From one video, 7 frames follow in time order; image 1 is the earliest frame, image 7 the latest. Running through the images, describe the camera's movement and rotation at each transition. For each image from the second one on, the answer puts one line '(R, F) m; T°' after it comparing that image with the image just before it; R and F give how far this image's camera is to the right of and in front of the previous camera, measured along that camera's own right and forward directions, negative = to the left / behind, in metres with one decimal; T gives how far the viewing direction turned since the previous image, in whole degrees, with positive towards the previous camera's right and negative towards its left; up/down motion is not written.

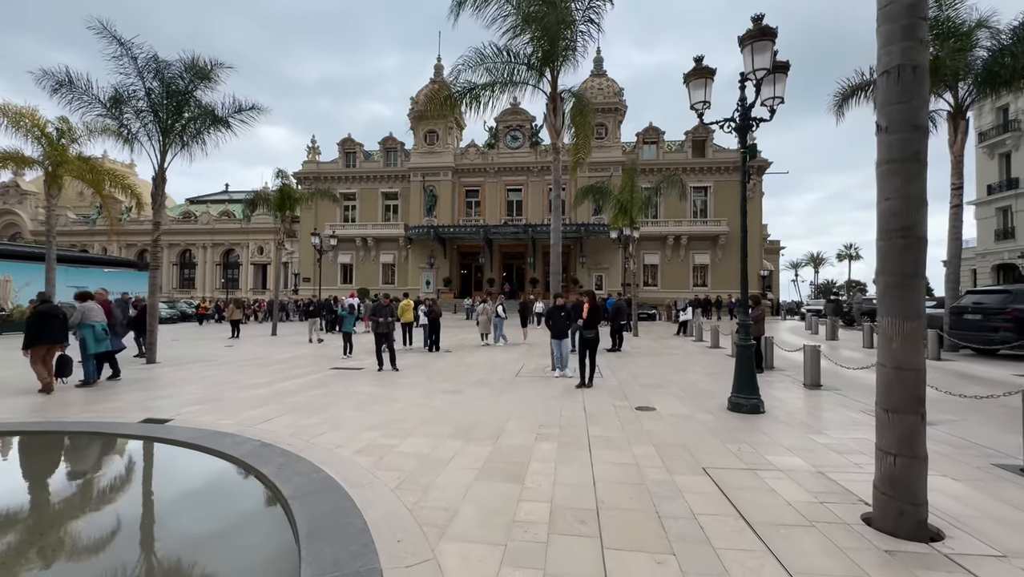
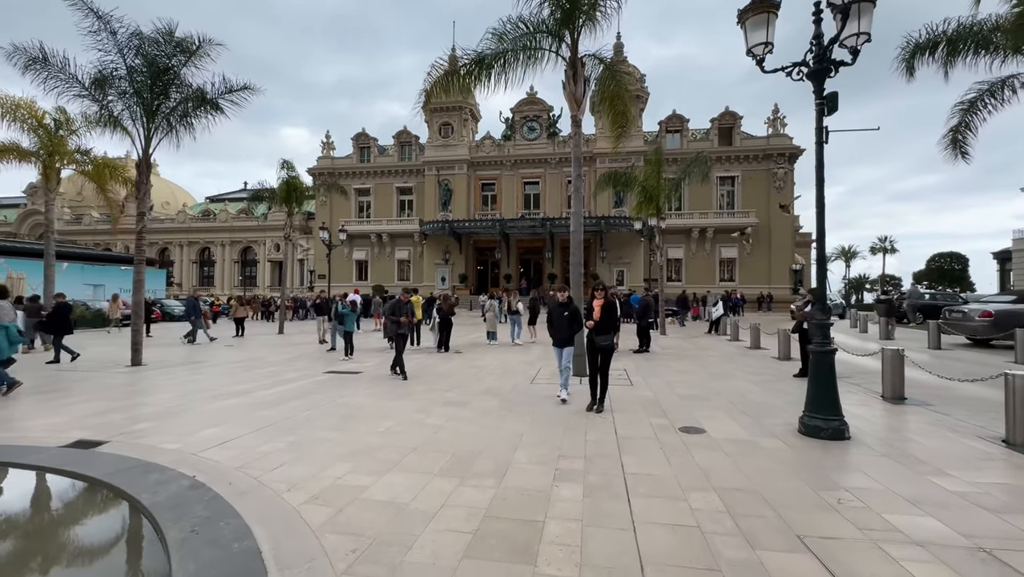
(+0.1, +1.4) m; -2°
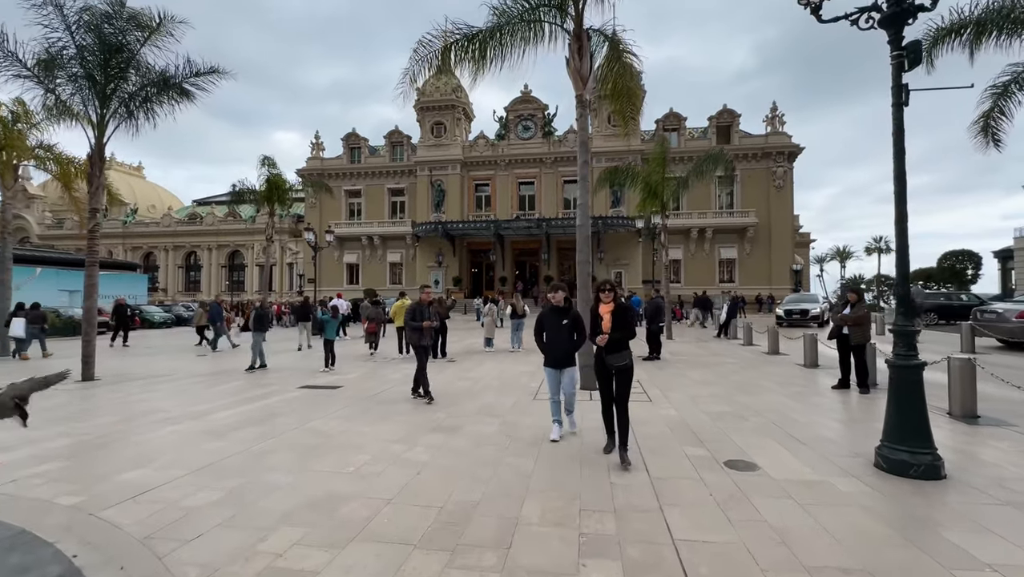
(-0.1, +1.2) m; +1°
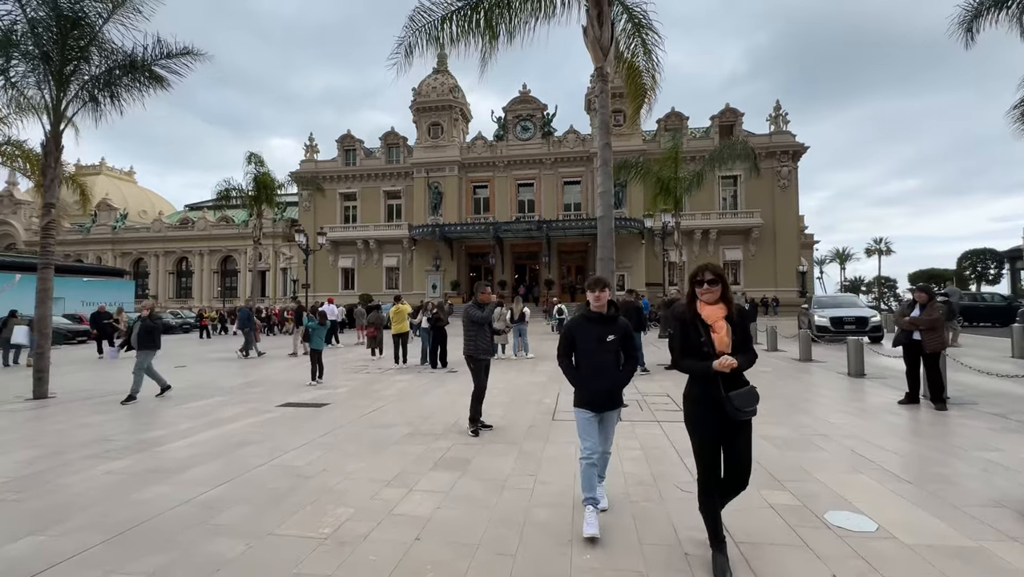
(-0.3, +1.2) m; 0°
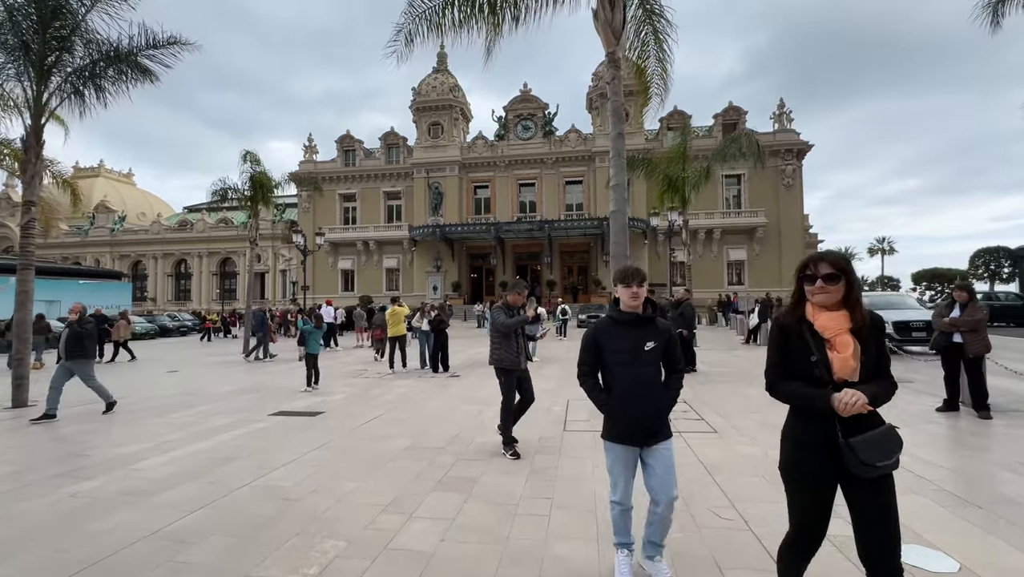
(-0.1, +0.5) m; 0°
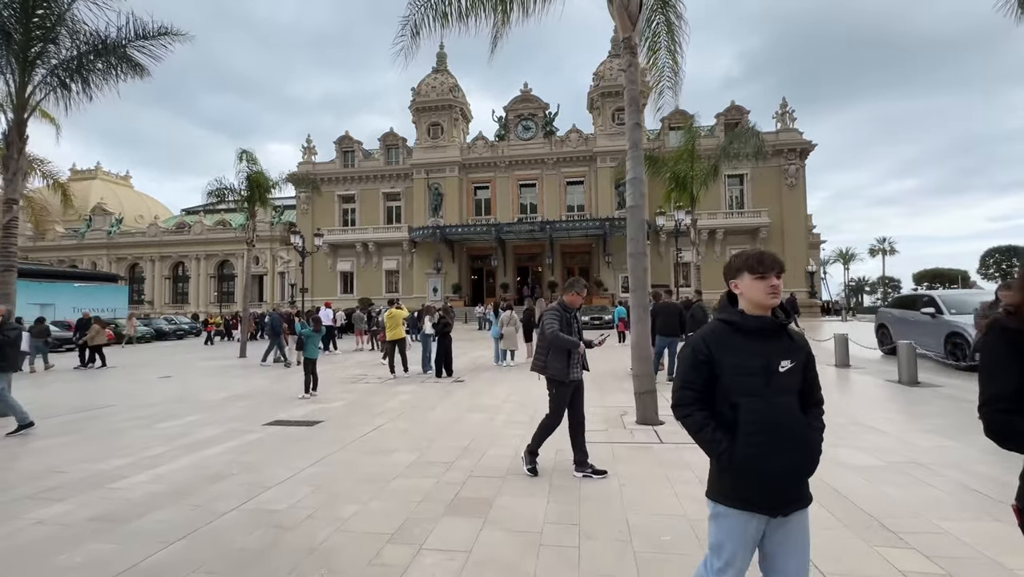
(-0.2, +0.5) m; 0°
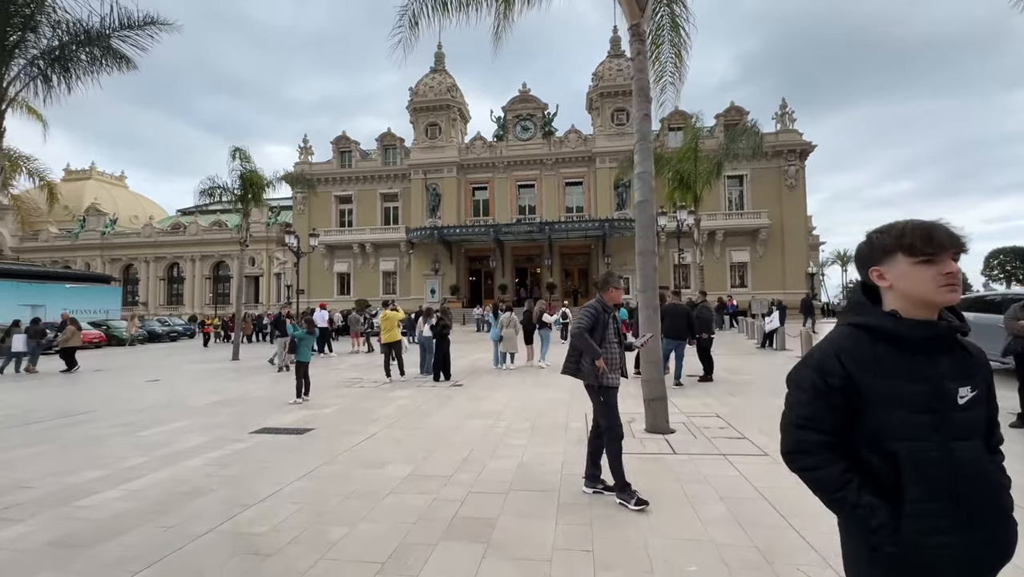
(-0.1, +0.4) m; 0°
